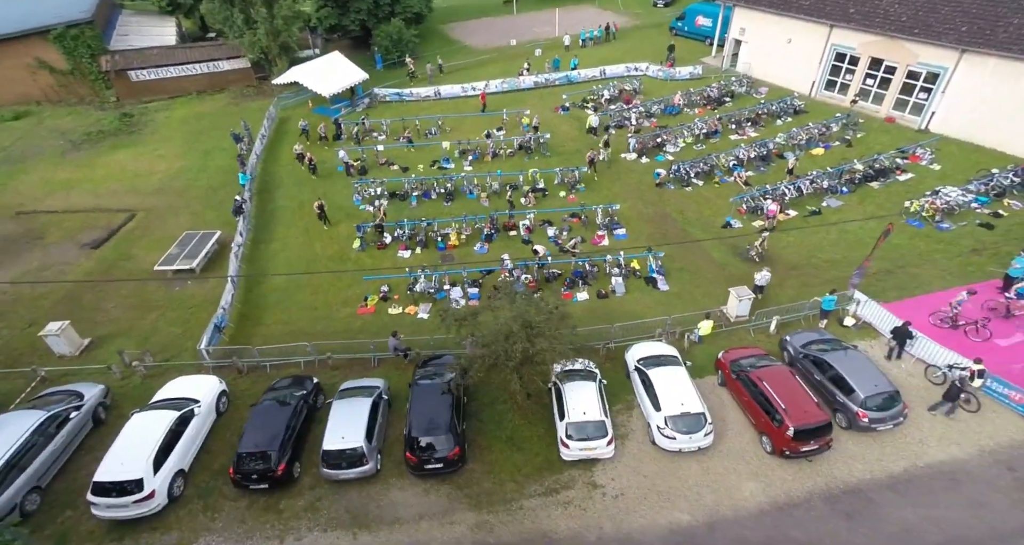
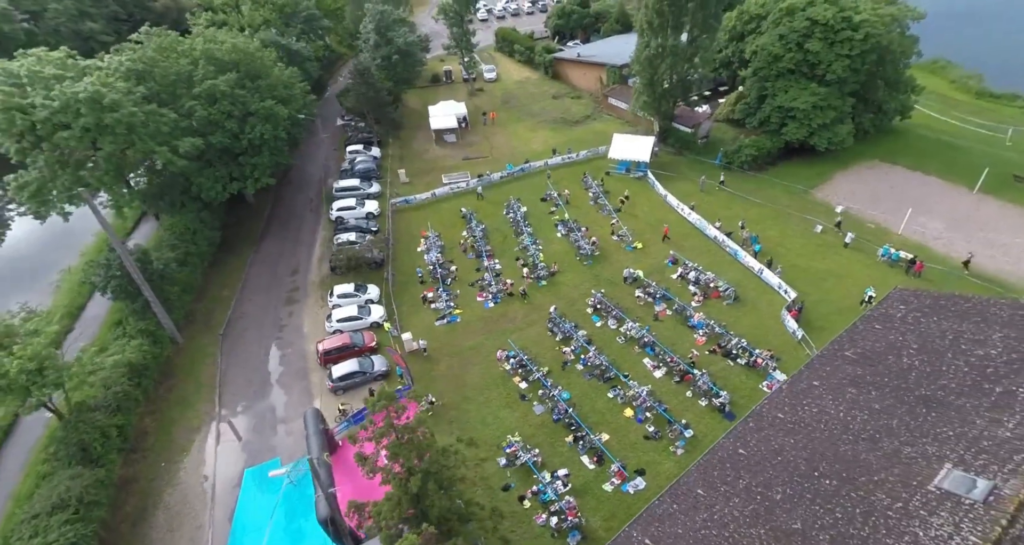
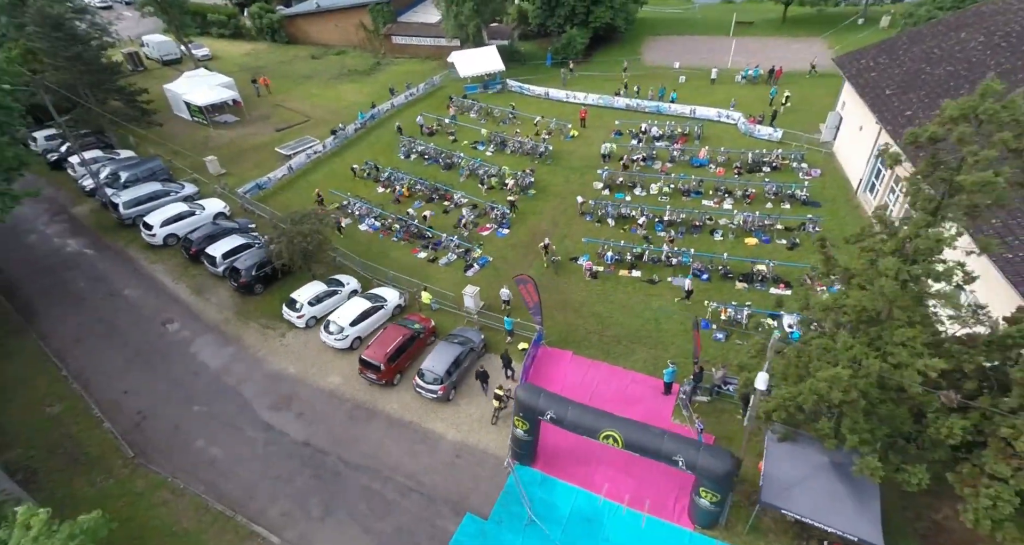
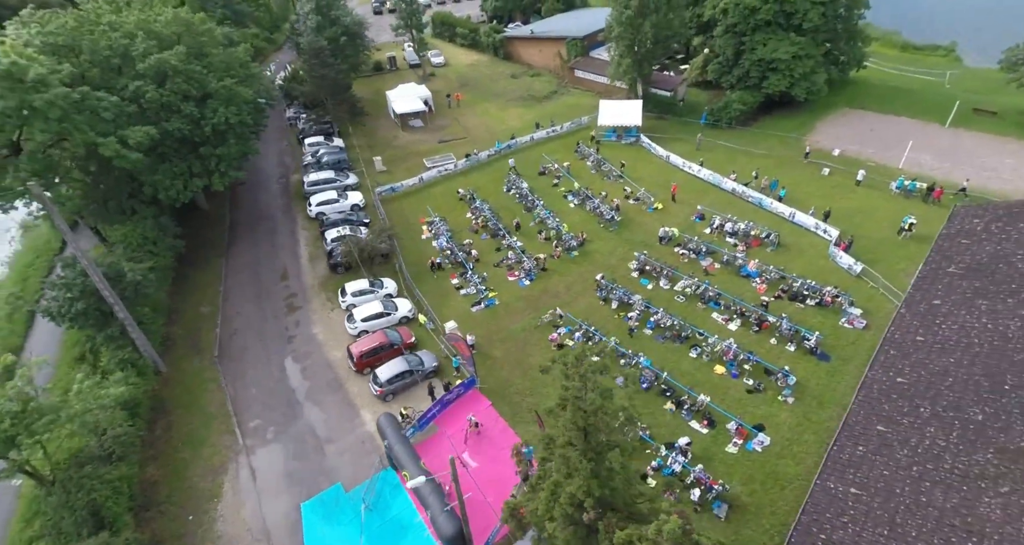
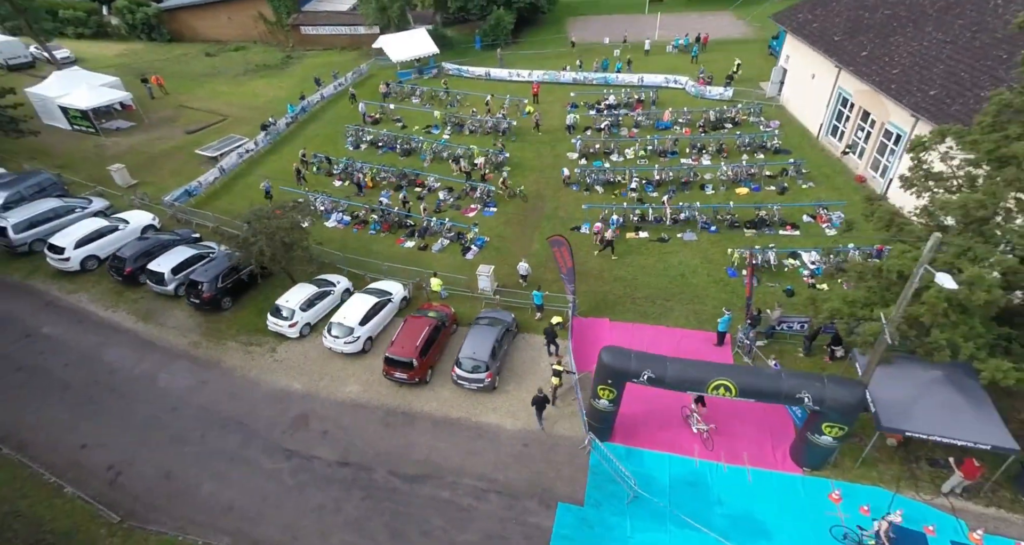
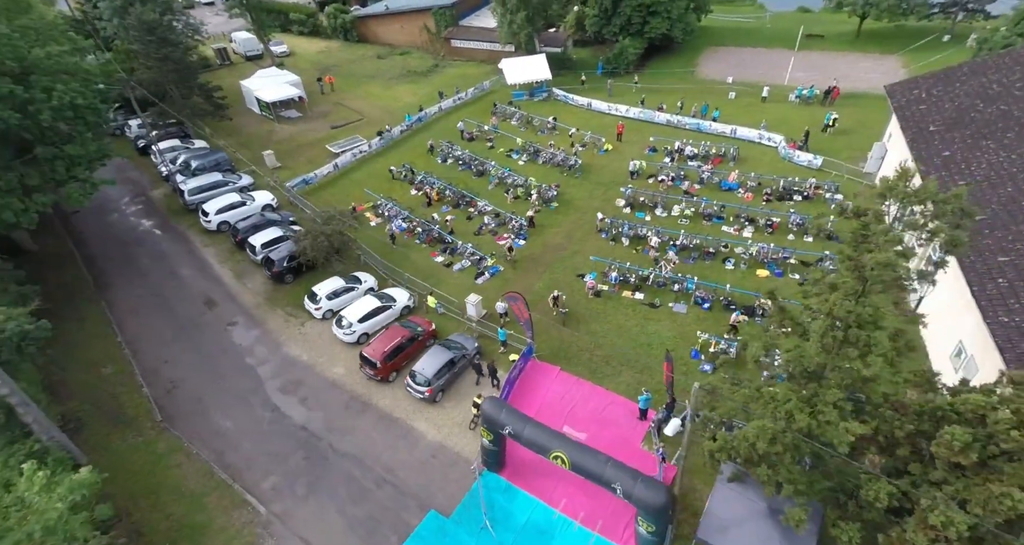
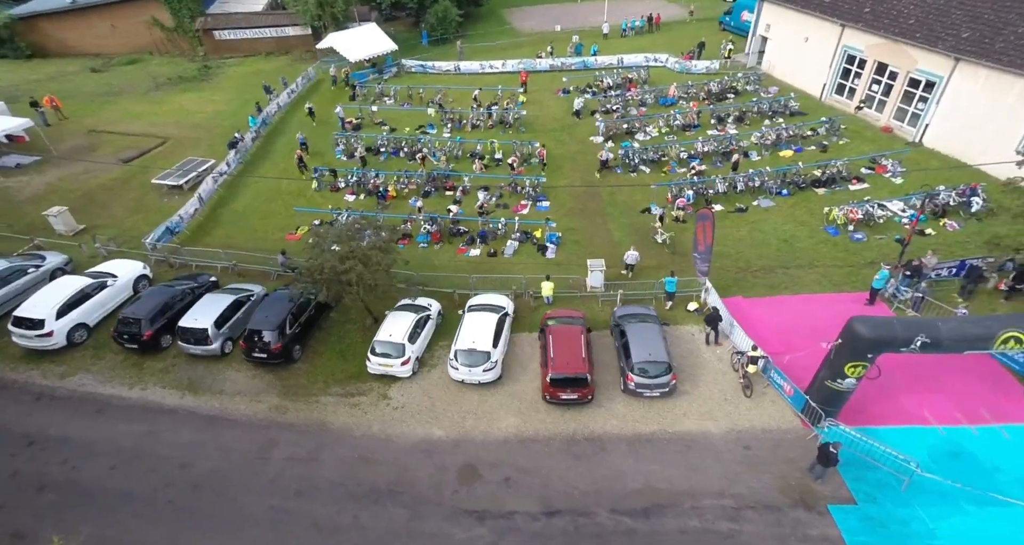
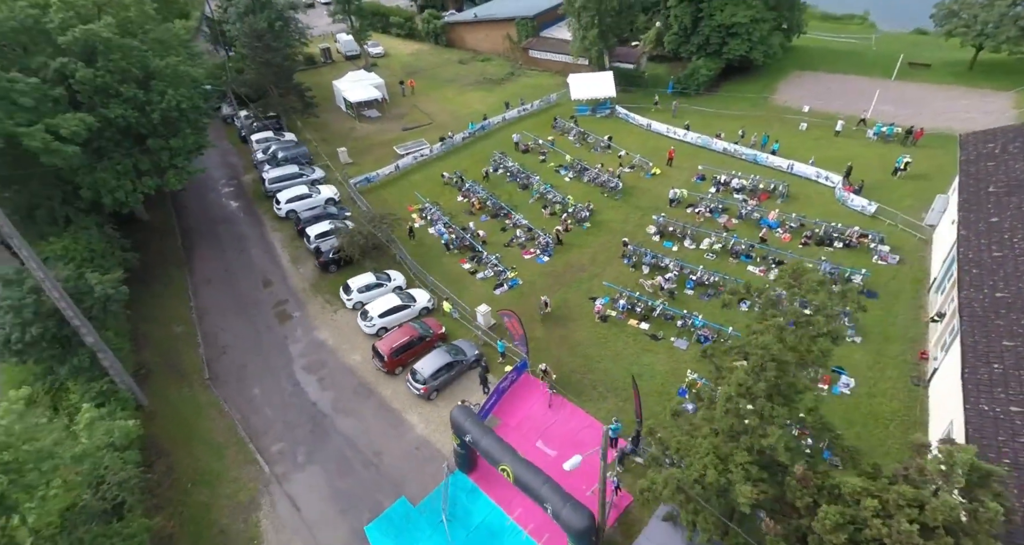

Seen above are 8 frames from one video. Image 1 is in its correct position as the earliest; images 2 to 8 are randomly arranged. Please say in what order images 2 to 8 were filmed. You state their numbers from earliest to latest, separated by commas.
7, 5, 3, 6, 8, 4, 2
